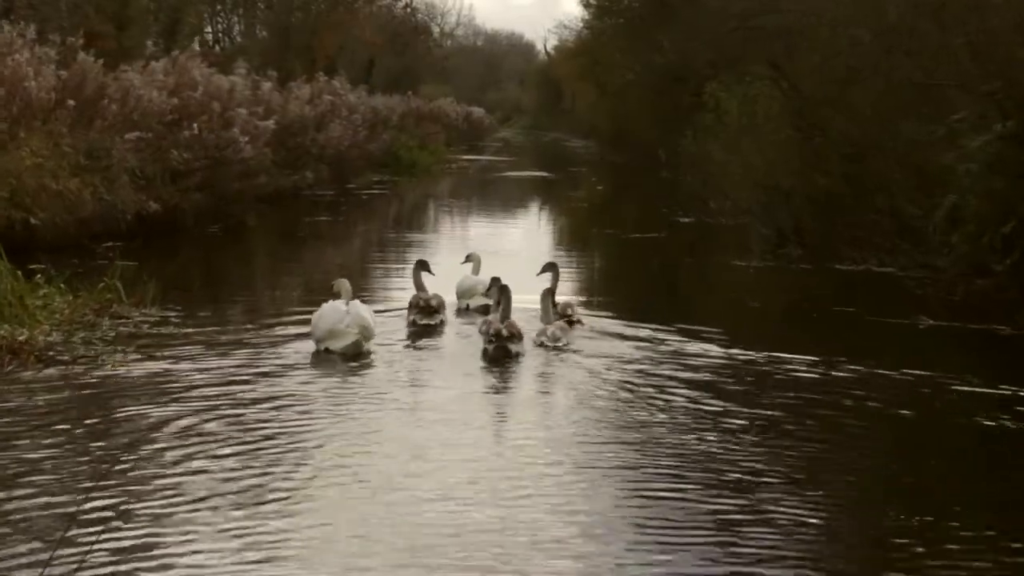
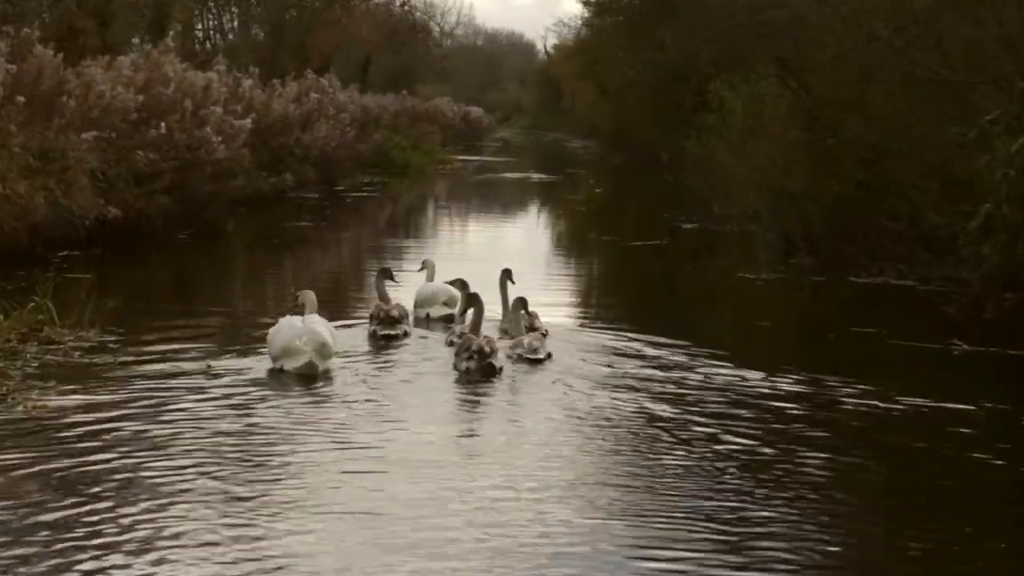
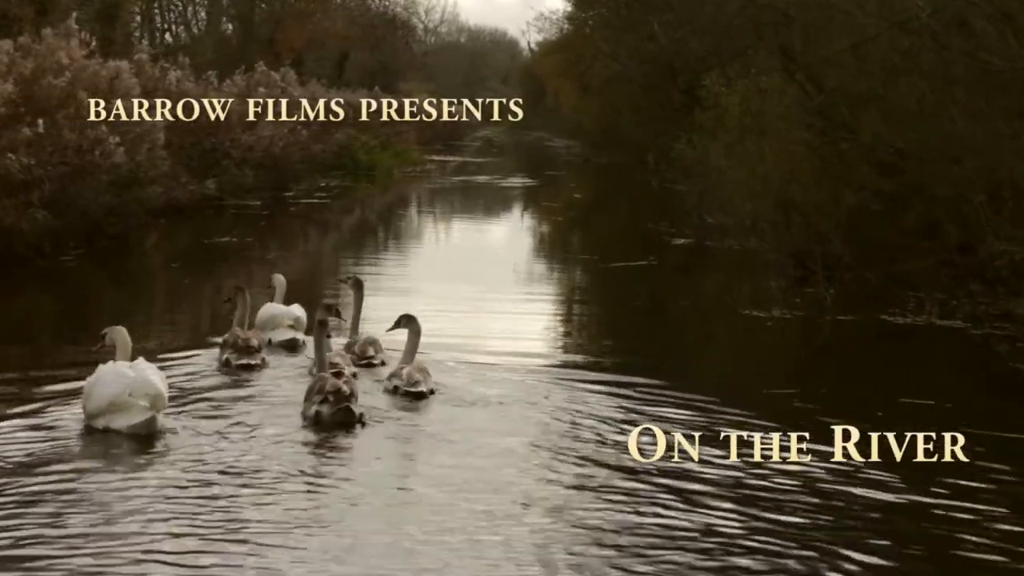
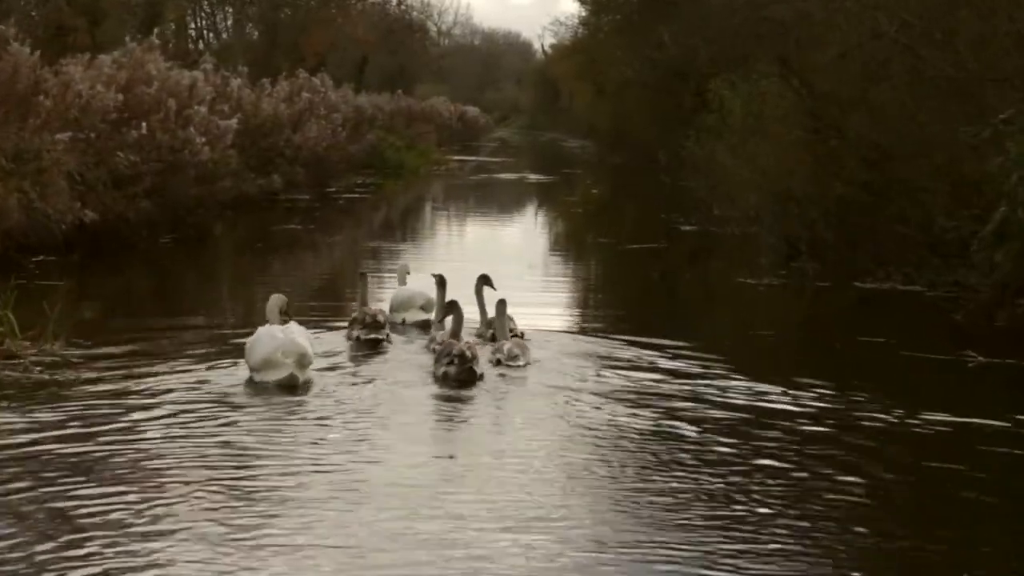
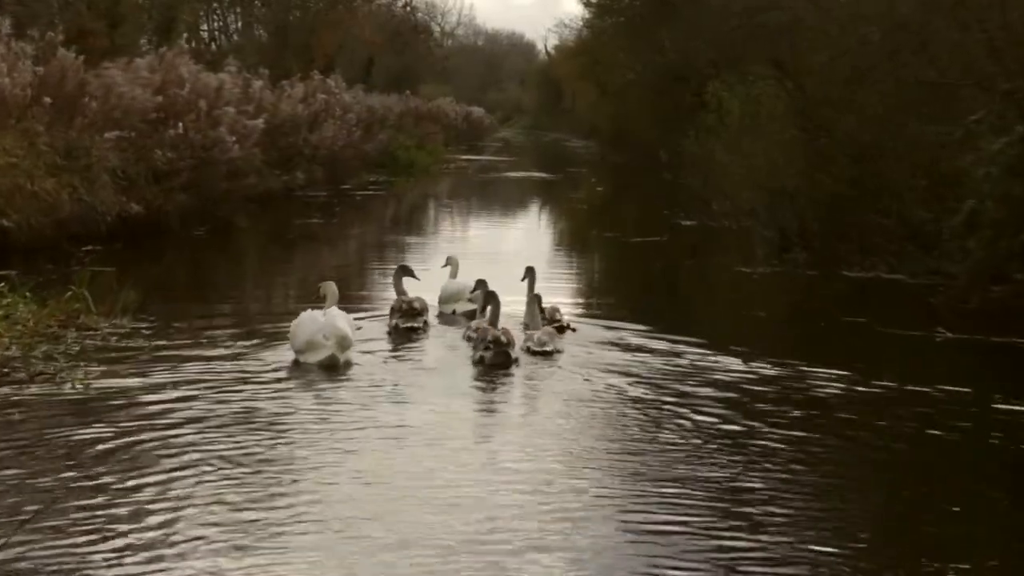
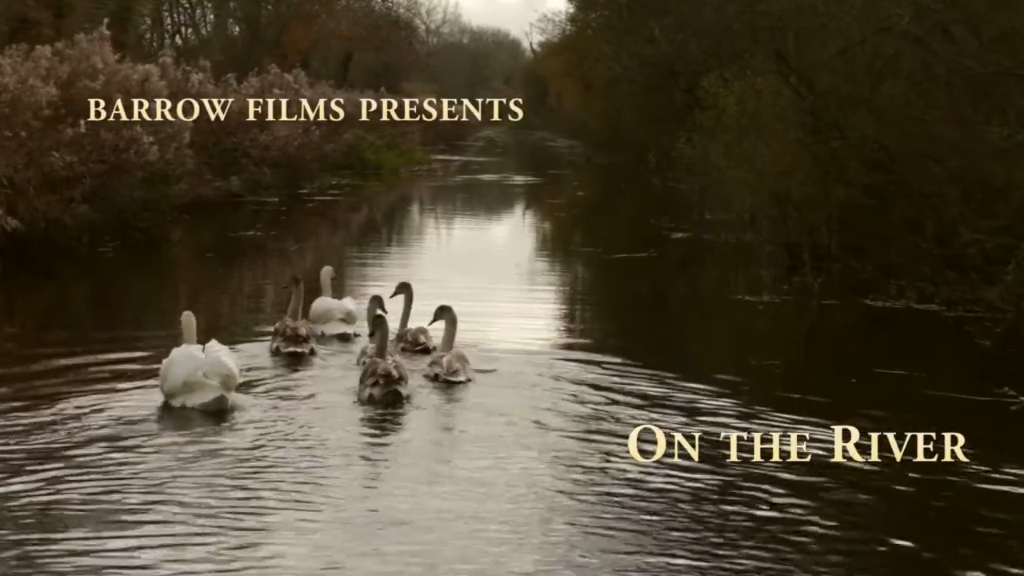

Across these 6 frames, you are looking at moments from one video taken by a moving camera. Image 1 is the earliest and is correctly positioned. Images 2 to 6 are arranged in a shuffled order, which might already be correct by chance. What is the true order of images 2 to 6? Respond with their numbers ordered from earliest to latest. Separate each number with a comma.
5, 2, 4, 6, 3
